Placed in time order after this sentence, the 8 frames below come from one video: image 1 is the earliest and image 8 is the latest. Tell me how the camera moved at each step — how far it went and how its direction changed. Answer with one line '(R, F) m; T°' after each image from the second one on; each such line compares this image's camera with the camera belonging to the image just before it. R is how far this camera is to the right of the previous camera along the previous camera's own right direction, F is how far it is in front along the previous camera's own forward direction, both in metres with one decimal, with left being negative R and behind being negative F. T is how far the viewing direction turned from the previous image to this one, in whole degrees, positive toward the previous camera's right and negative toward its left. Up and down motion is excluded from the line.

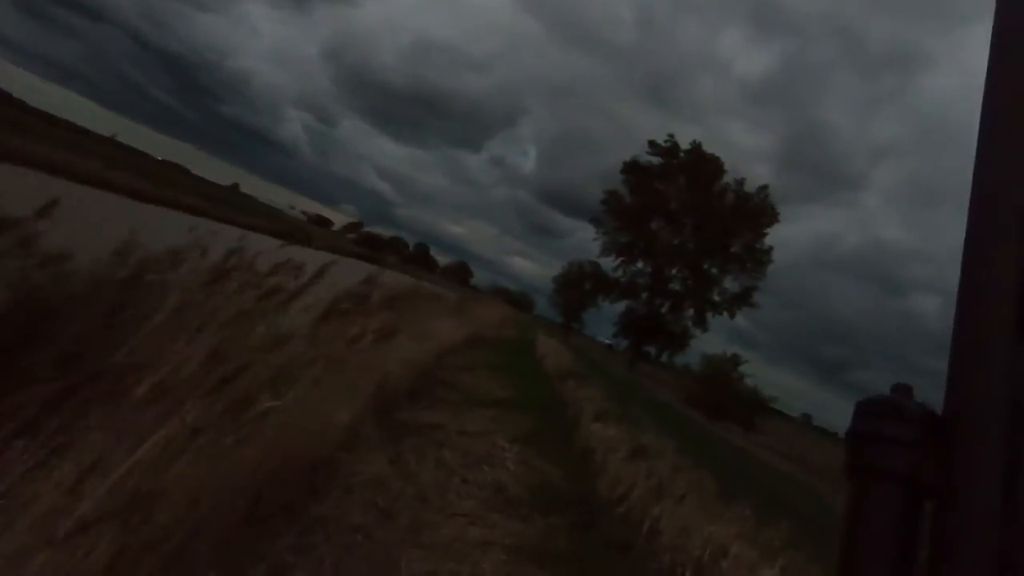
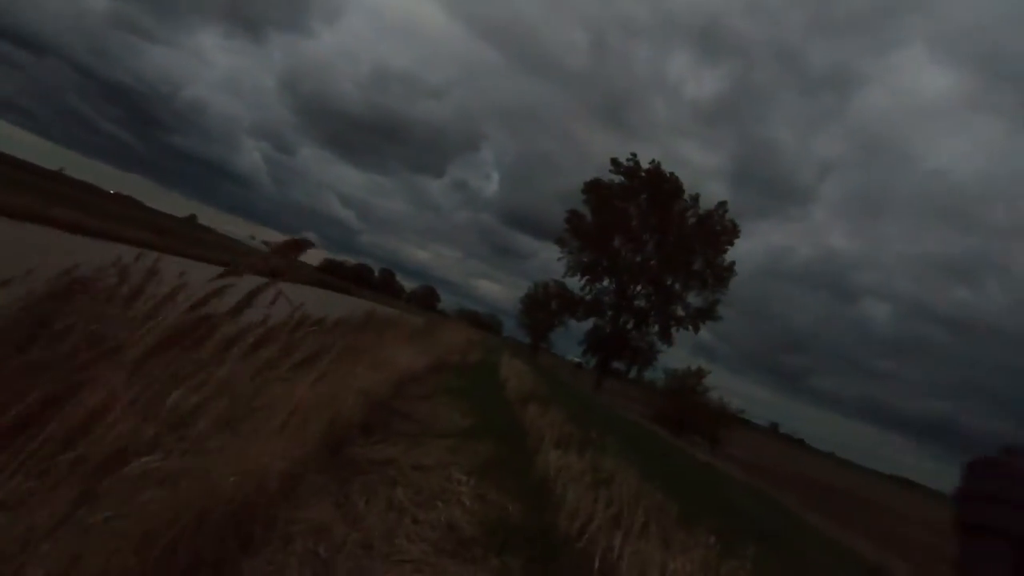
(+0.1, +0.2) m; +3°
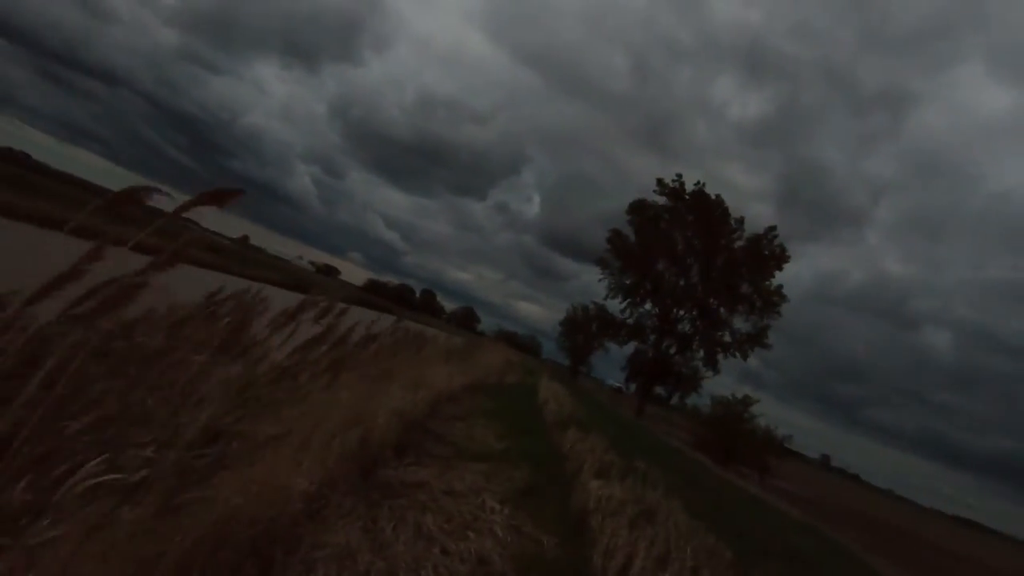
(0.0, +0.2) m; -4°
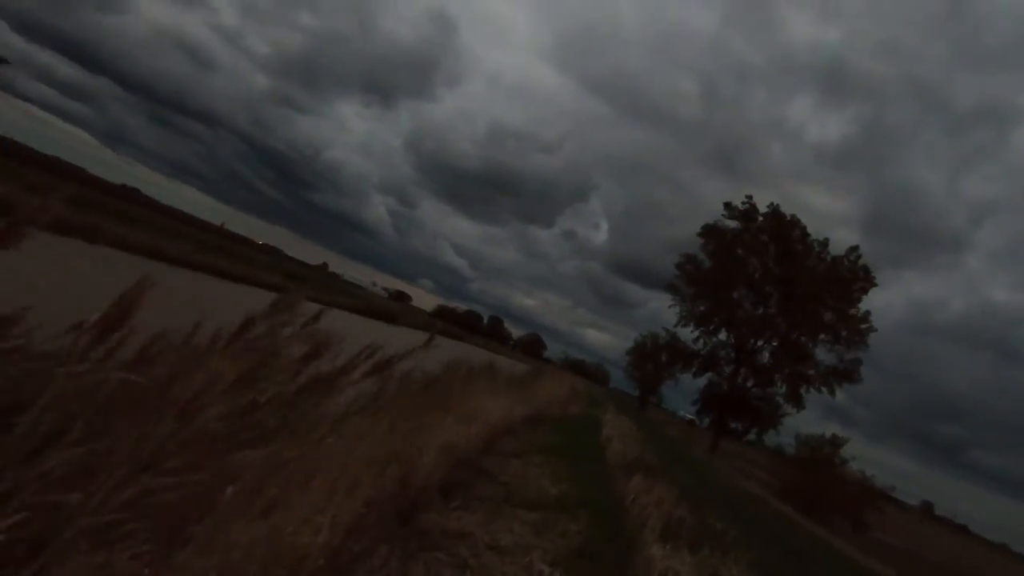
(+0.1, +0.5) m; -7°
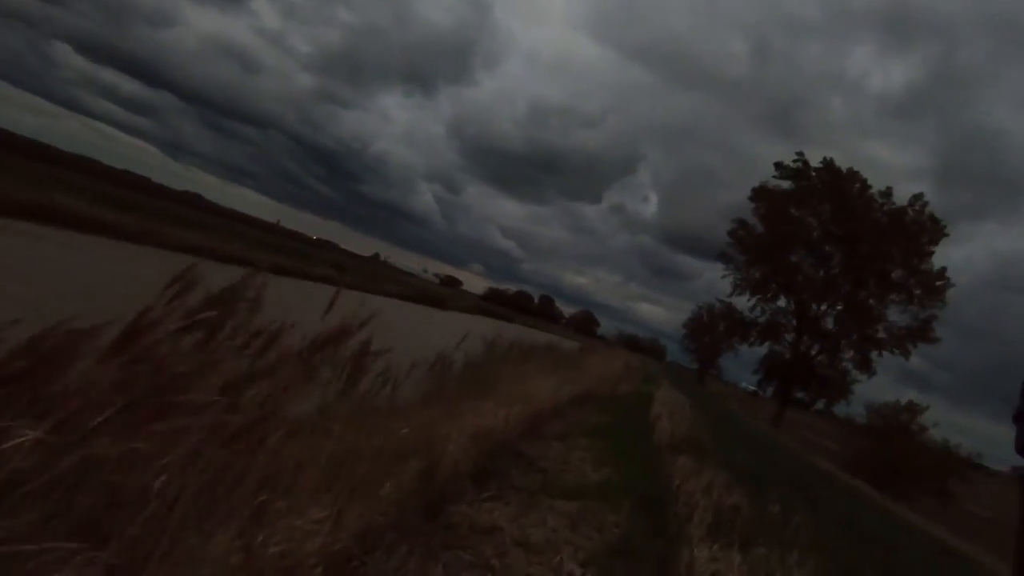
(+0.2, +0.5) m; -5°
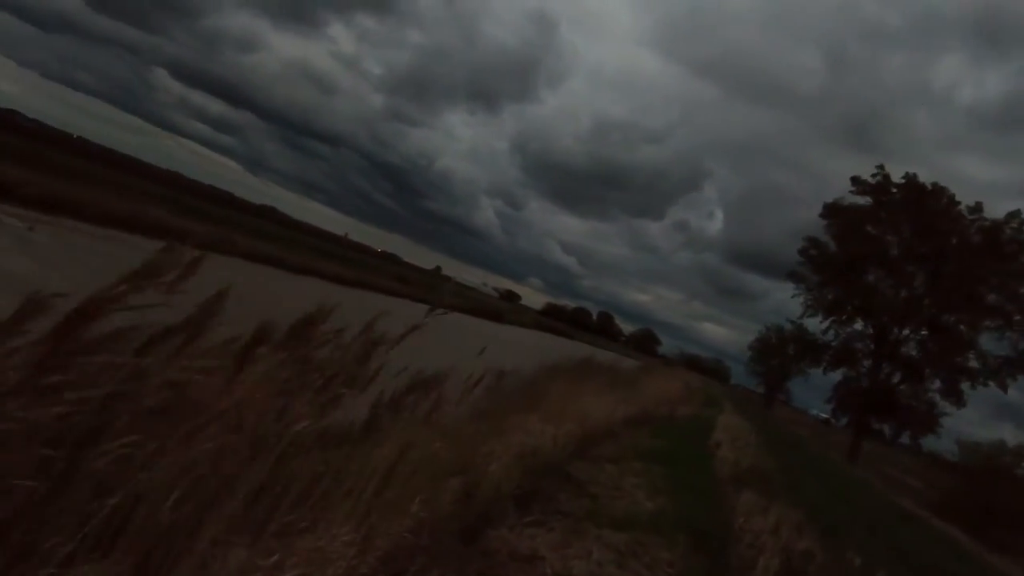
(+0.1, +0.2) m; -6°
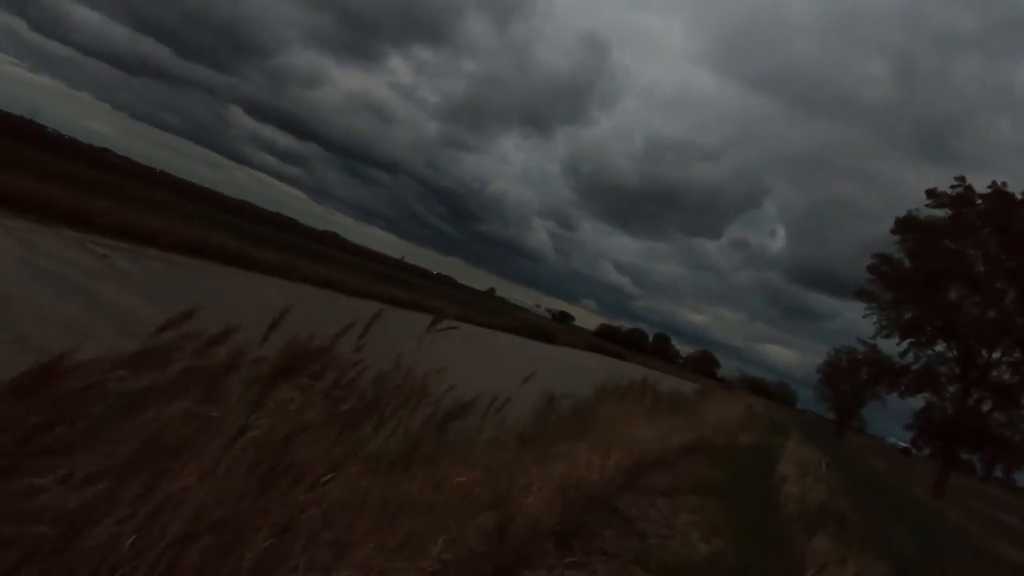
(+0.1, +0.3) m; -5°
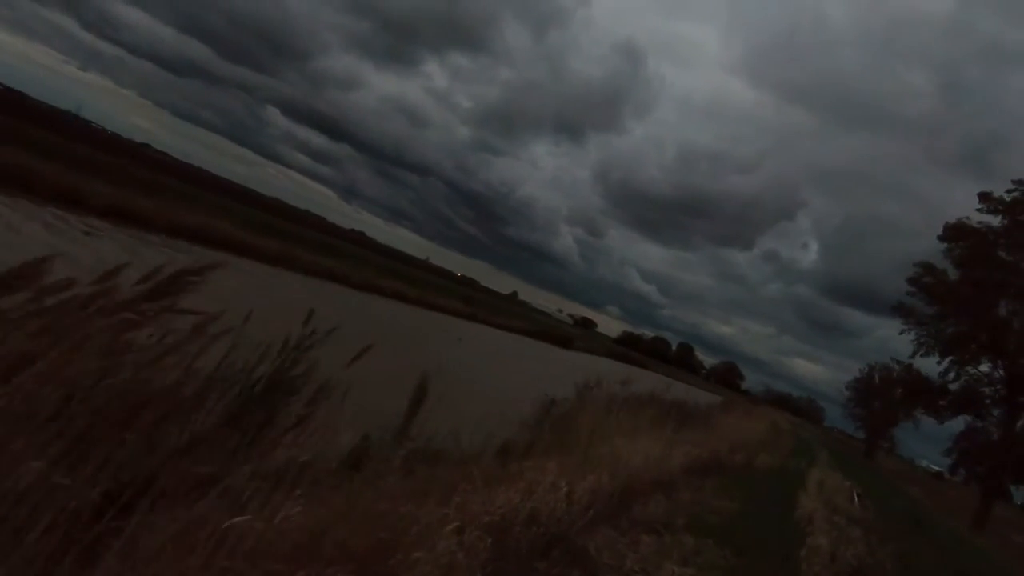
(+0.6, +1.3) m; -2°
